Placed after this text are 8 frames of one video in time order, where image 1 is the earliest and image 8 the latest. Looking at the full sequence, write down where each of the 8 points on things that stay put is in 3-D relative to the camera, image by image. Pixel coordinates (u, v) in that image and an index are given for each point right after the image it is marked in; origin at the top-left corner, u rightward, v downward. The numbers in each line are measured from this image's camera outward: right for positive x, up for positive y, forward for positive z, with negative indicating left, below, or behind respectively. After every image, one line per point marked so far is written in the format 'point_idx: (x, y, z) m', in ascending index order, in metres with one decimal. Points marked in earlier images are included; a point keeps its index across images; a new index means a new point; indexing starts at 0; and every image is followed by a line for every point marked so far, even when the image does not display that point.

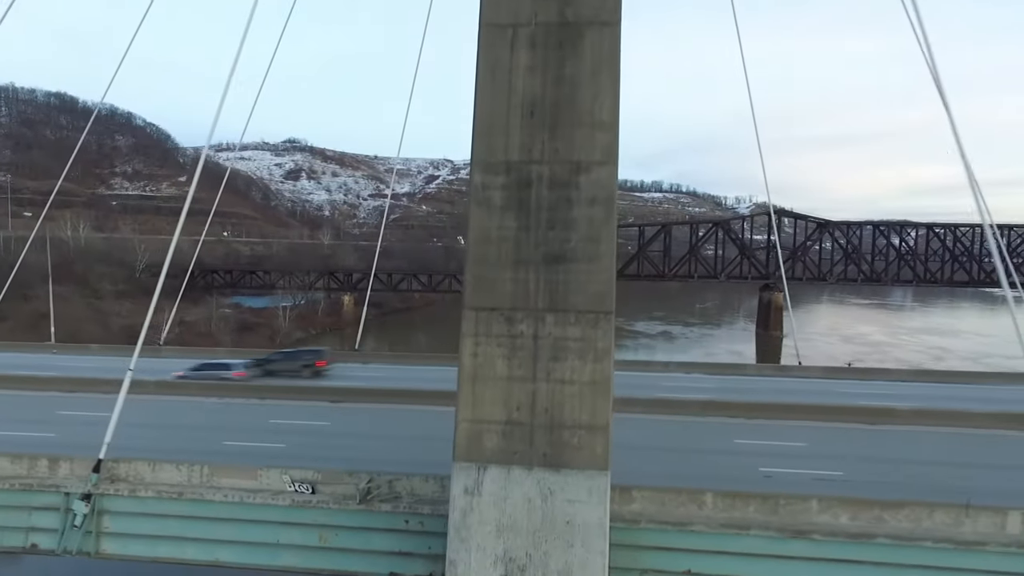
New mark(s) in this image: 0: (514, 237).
0: (0.0, +0.2, +3.5) m
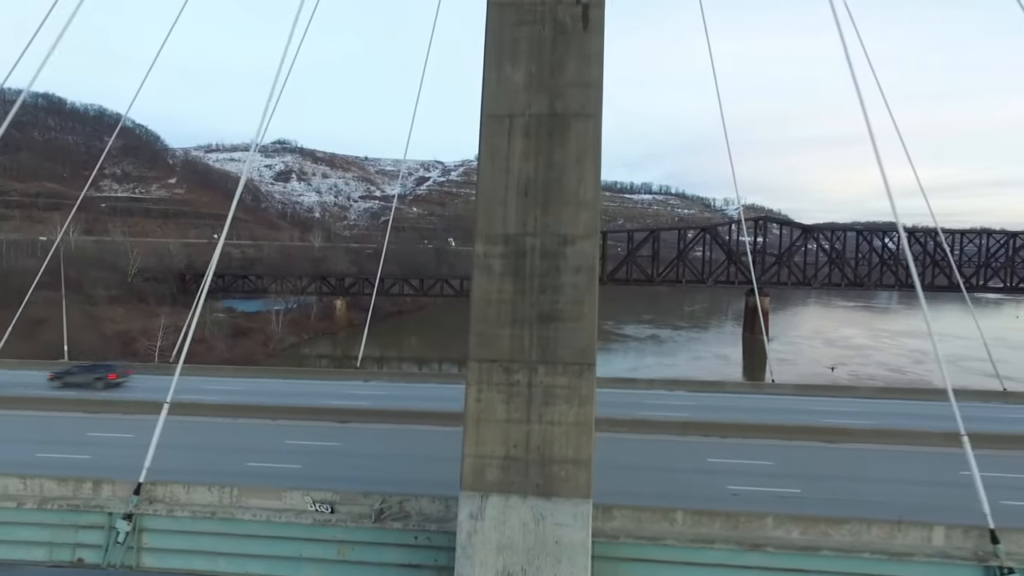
0: (0.0, -0.1, +4.0) m
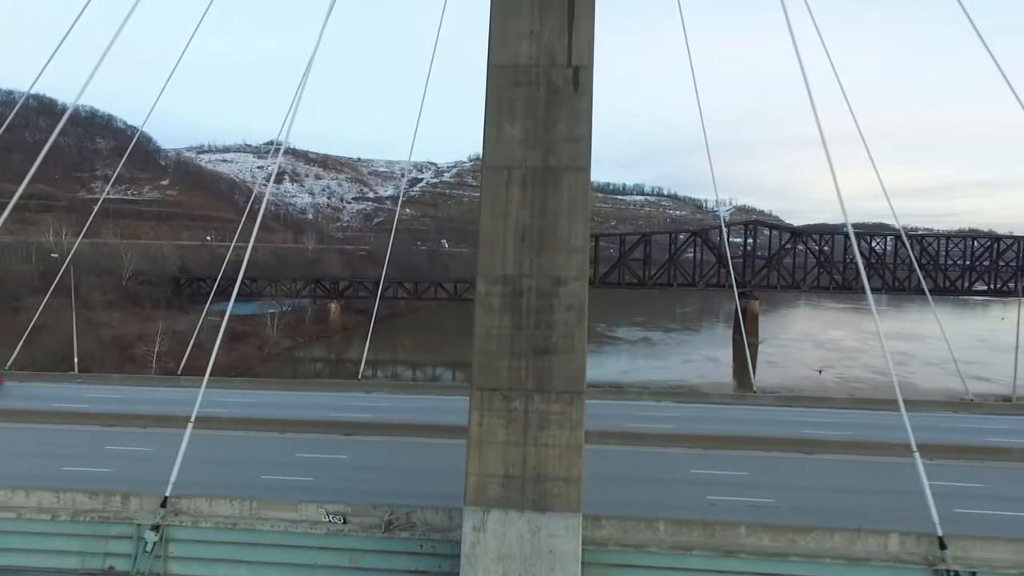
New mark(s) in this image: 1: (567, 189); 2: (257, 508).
0: (0.0, -0.3, +4.4) m
1: (+0.4, +0.7, +4.5) m
2: (-2.2, -1.9, +5.4) m
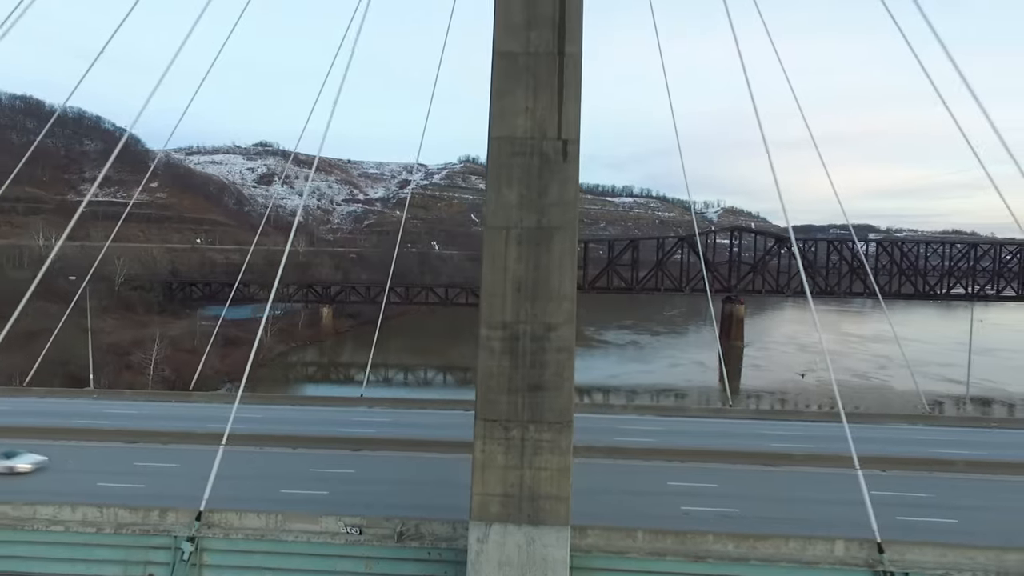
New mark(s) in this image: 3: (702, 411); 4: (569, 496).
0: (0.0, -0.7, +5.1) m
1: (+0.4, +0.3, +5.2) m
2: (-2.3, -2.3, +6.1) m
3: (+3.4, -2.2, +11.1) m
4: (+0.5, -1.7, +5.1) m
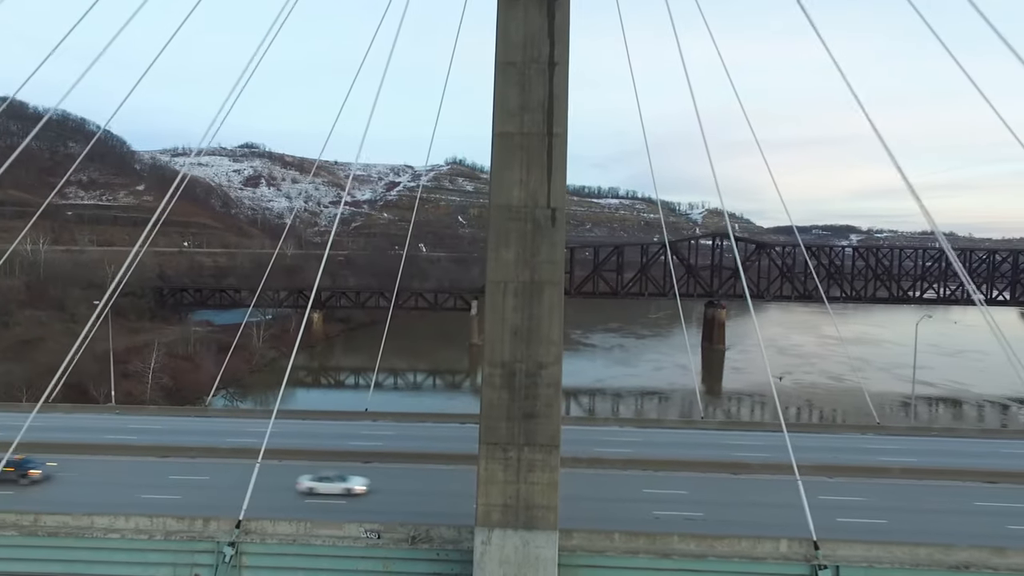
0: (-0.1, -1.1, +6.1) m
1: (+0.3, -0.1, +6.2) m
2: (-2.3, -2.7, +7.0) m
3: (+3.3, -2.7, +12.2) m
4: (+0.4, -2.1, +6.1) m
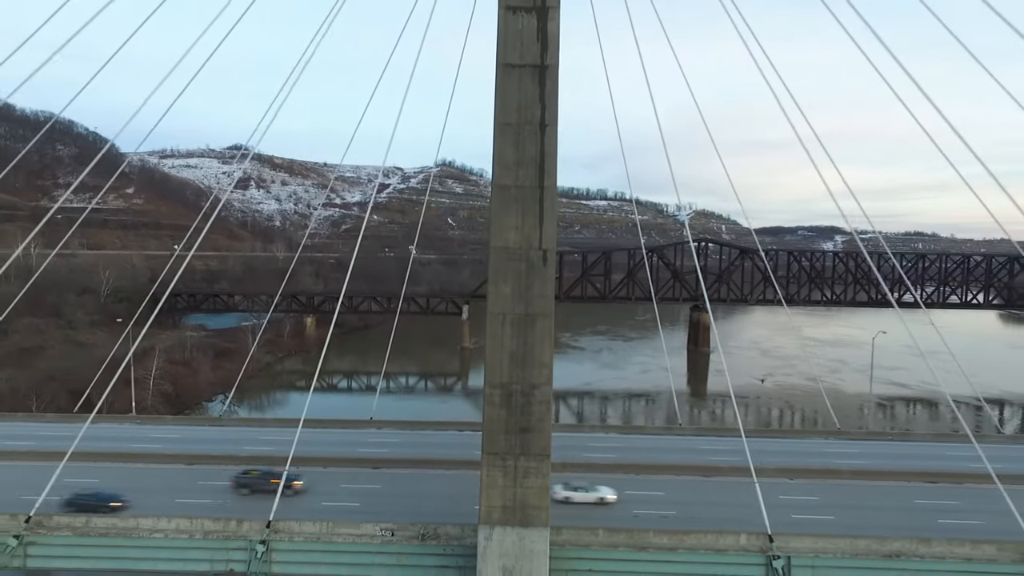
0: (-0.1, -1.5, +7.2) m
1: (+0.3, -0.5, +7.2) m
2: (-2.3, -3.1, +8.0) m
3: (+3.1, -3.0, +13.3) m
4: (+0.4, -2.5, +7.1) m
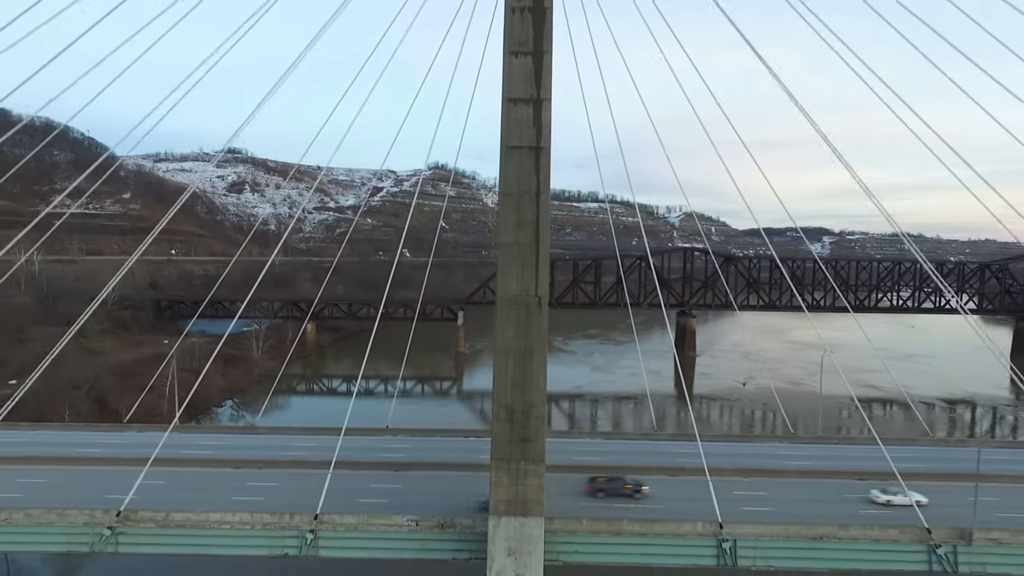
0: (-0.1, -2.1, +9.0) m
1: (+0.3, -1.0, +9.1) m
2: (-2.3, -3.7, +9.9) m
3: (+3.1, -3.6, +15.2) m
4: (+0.5, -3.1, +9.0) m
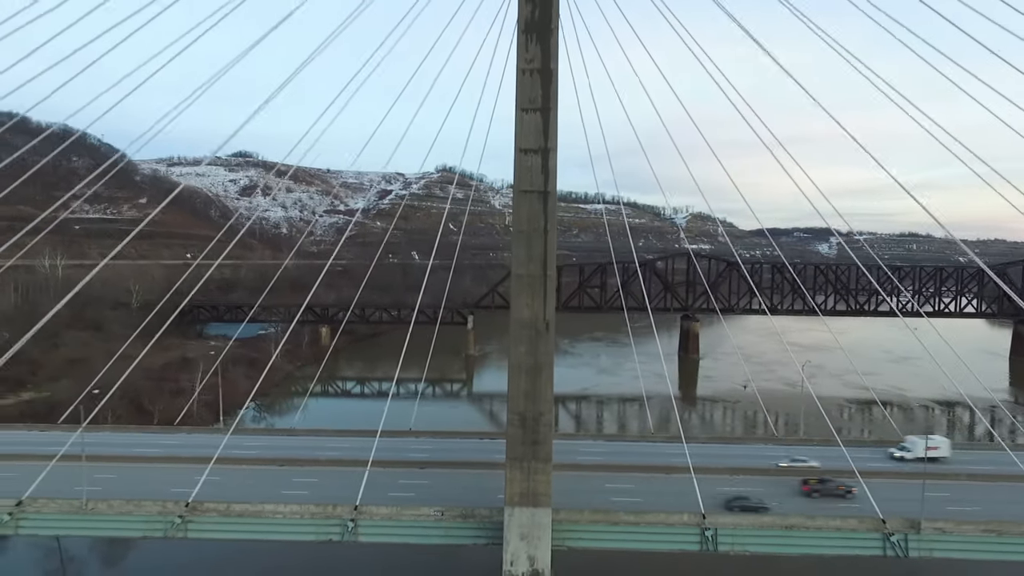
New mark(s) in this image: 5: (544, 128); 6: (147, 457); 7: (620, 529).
0: (+0.1, -2.5, +10.6) m
1: (+0.6, -1.5, +10.7) m
2: (-2.1, -4.1, +11.5) m
3: (+3.4, -4.0, +16.8) m
4: (+0.7, -3.5, +10.6) m
5: (+0.6, +2.9, +11.1) m
6: (-8.7, -4.0, +14.8) m
7: (+1.9, -4.4, +11.1) m
